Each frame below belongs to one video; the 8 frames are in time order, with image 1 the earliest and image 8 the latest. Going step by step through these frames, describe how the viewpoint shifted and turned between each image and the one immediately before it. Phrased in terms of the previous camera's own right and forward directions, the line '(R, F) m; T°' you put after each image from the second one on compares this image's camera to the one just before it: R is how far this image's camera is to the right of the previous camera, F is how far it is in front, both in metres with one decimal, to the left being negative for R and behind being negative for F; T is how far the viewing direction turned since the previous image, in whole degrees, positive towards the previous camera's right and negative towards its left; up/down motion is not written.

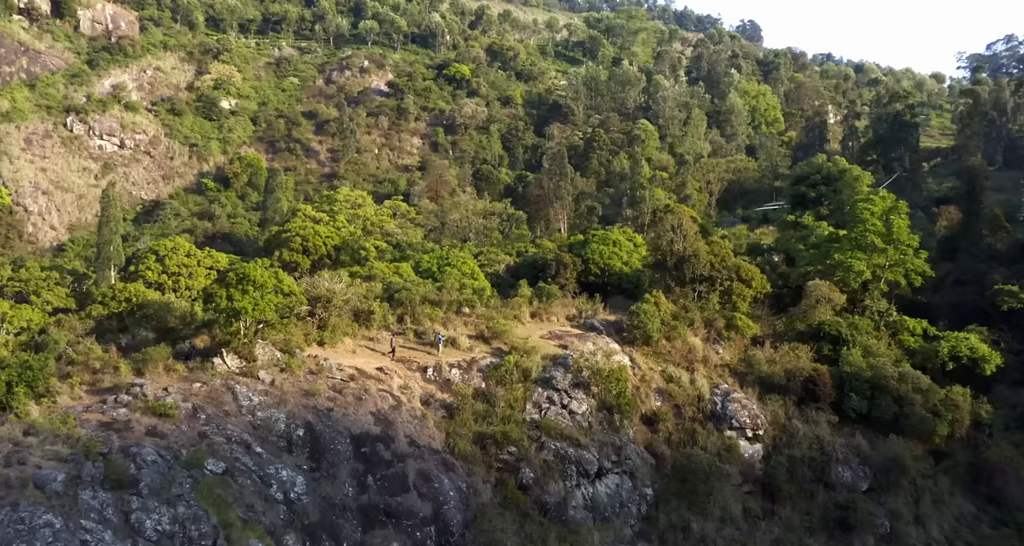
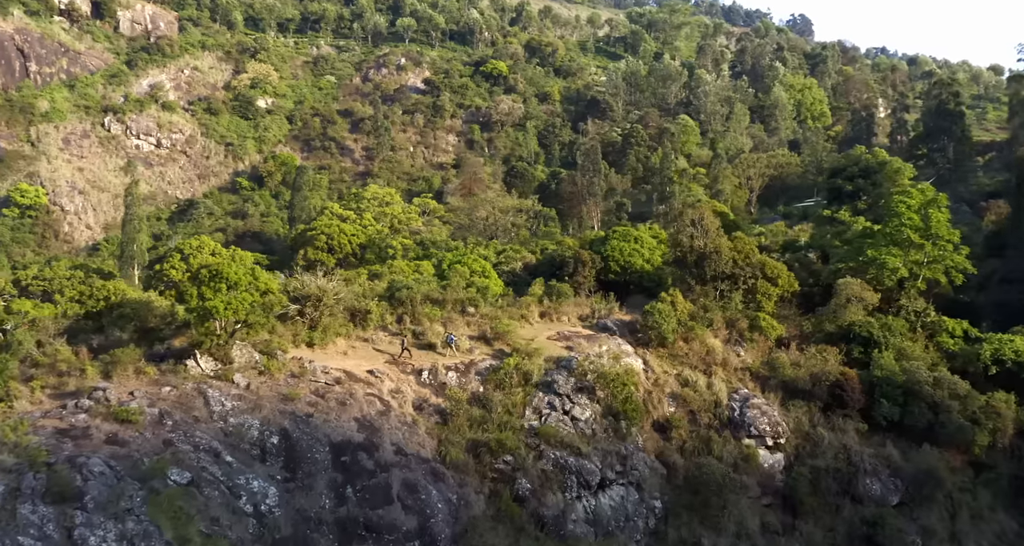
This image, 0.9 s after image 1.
(+1.1, +1.3) m; -3°
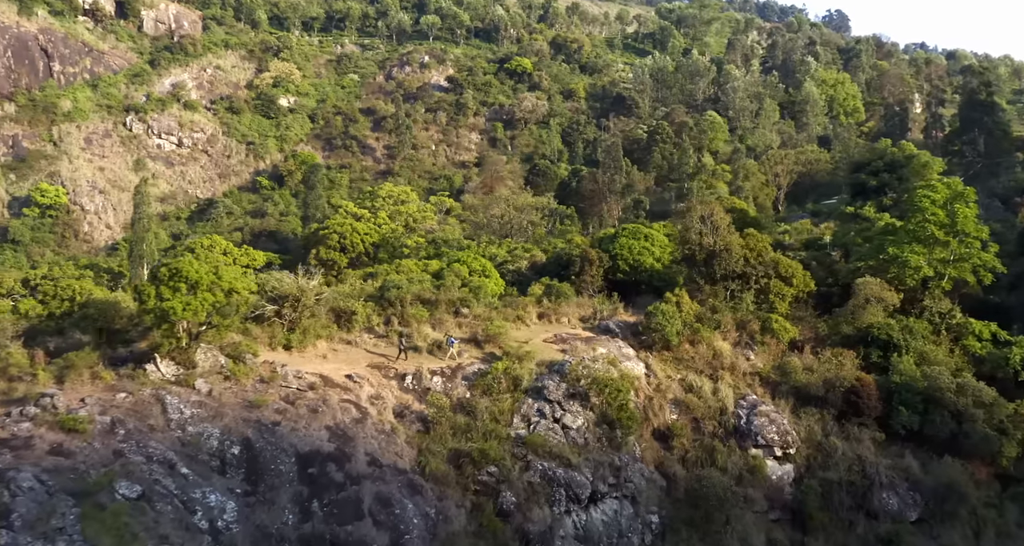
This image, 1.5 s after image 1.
(+1.0, +1.2) m; -2°
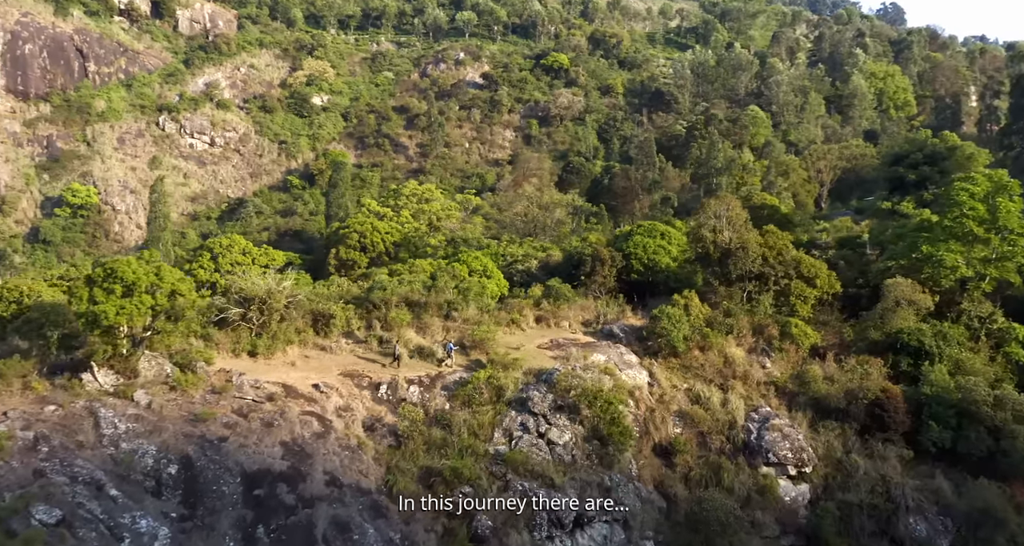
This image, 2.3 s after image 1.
(+1.4, +1.7) m; -3°
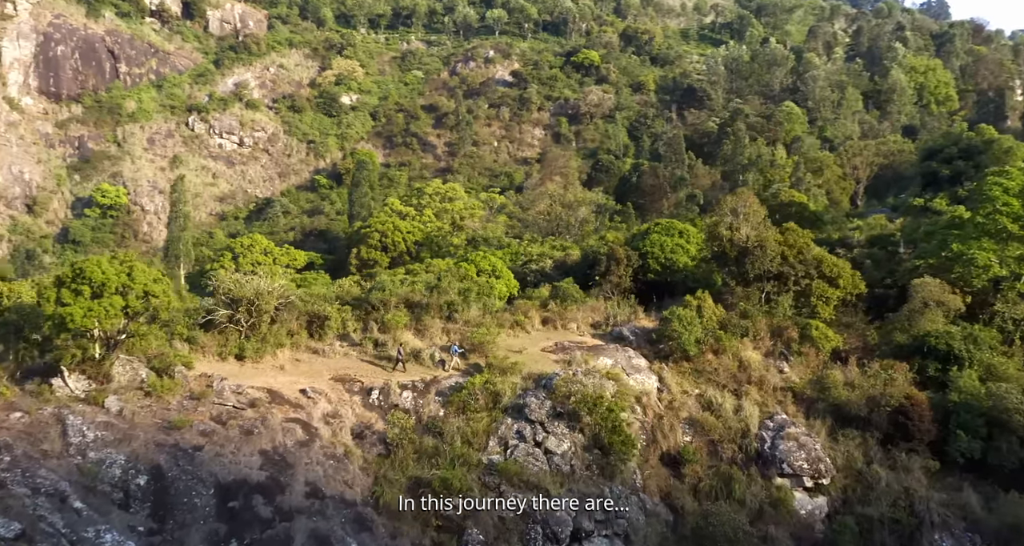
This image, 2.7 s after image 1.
(+0.8, +0.9) m; -2°
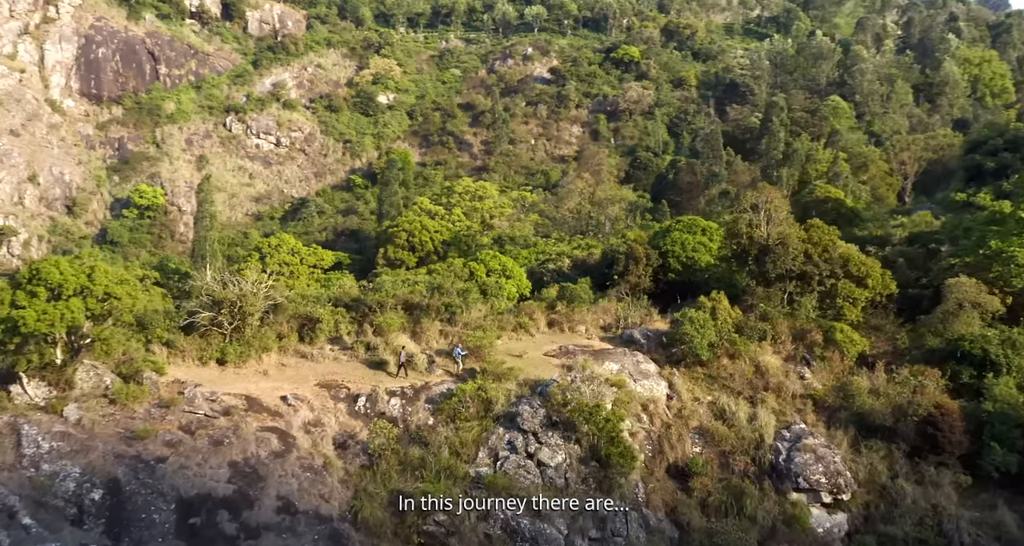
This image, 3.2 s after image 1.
(+1.1, +1.1) m; -3°
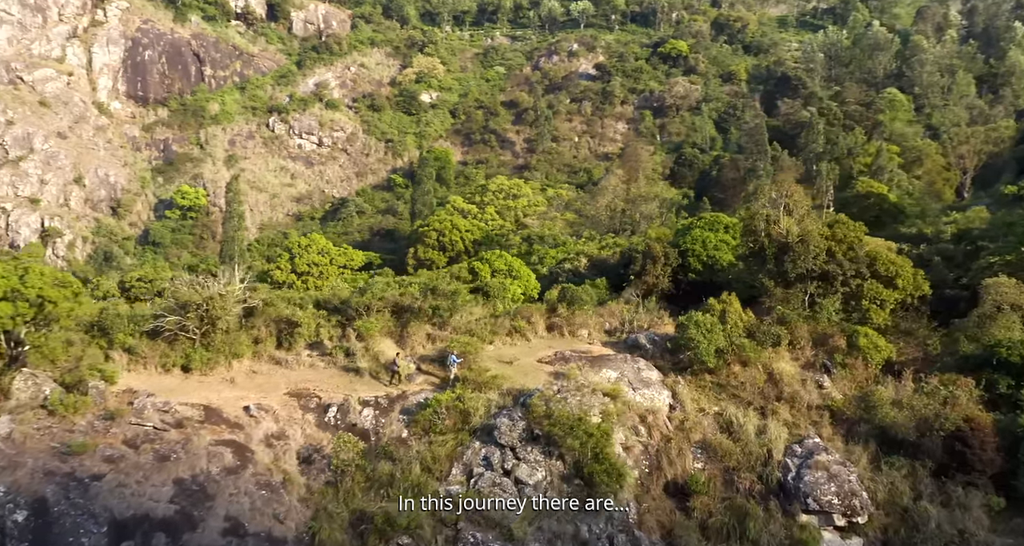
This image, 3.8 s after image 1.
(+1.4, +1.3) m; -4°
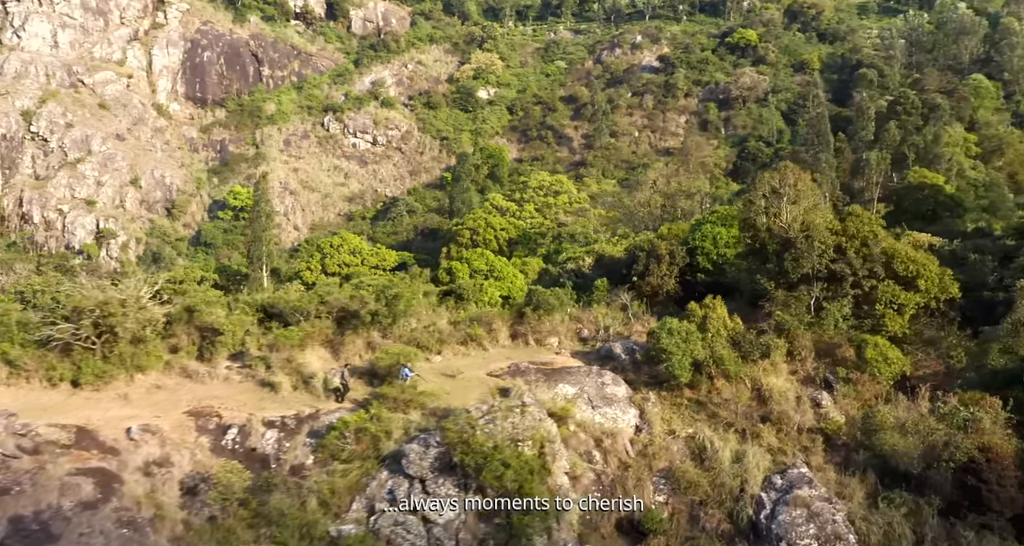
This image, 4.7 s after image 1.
(+2.6, +2.3) m; -5°
